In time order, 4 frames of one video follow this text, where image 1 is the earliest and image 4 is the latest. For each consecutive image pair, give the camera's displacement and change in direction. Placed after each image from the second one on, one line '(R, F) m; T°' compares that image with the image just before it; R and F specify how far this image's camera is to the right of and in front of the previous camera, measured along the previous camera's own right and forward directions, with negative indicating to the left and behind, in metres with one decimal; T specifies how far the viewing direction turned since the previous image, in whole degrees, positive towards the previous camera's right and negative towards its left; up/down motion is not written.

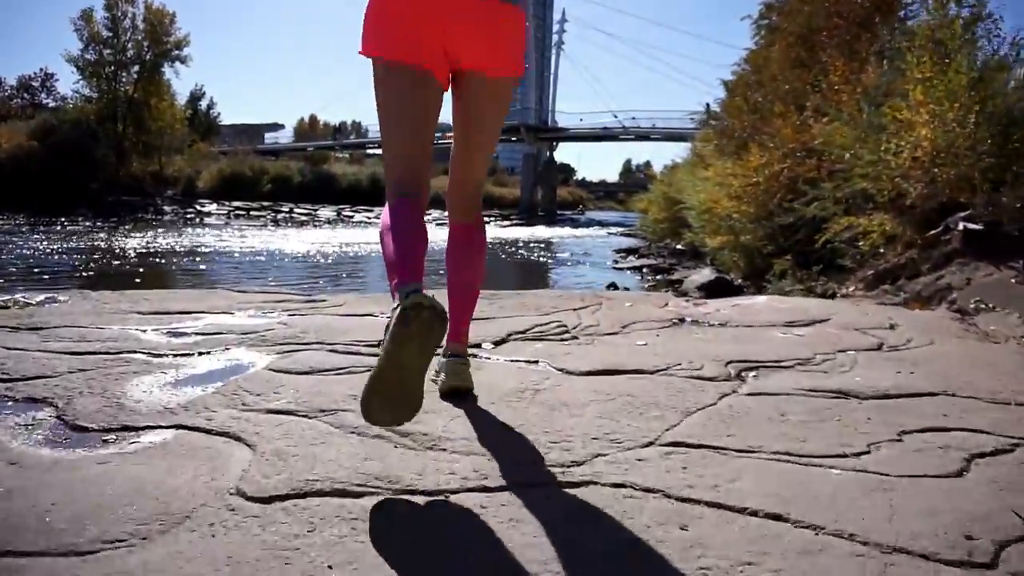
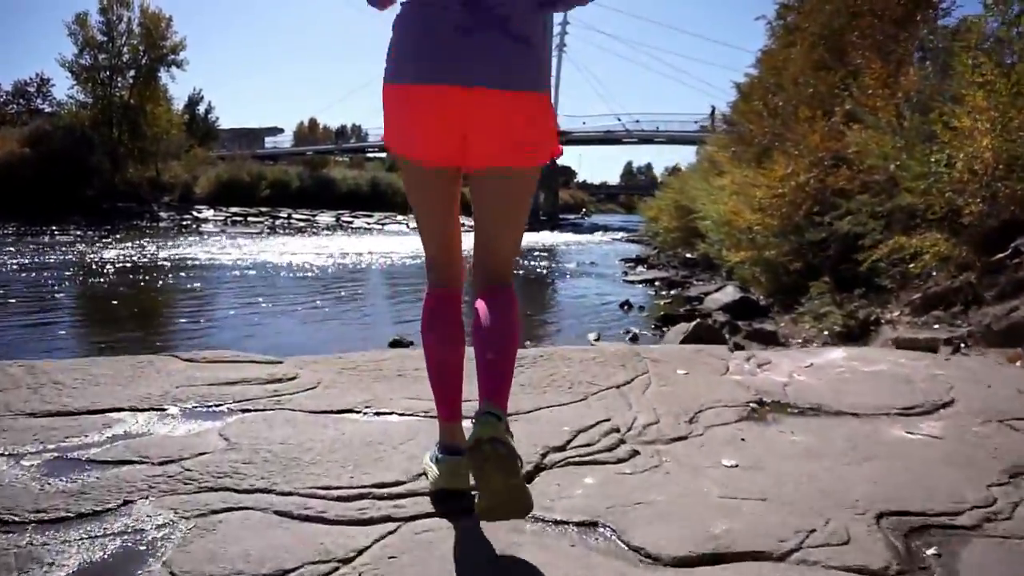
(-0.1, +0.8) m; 0°
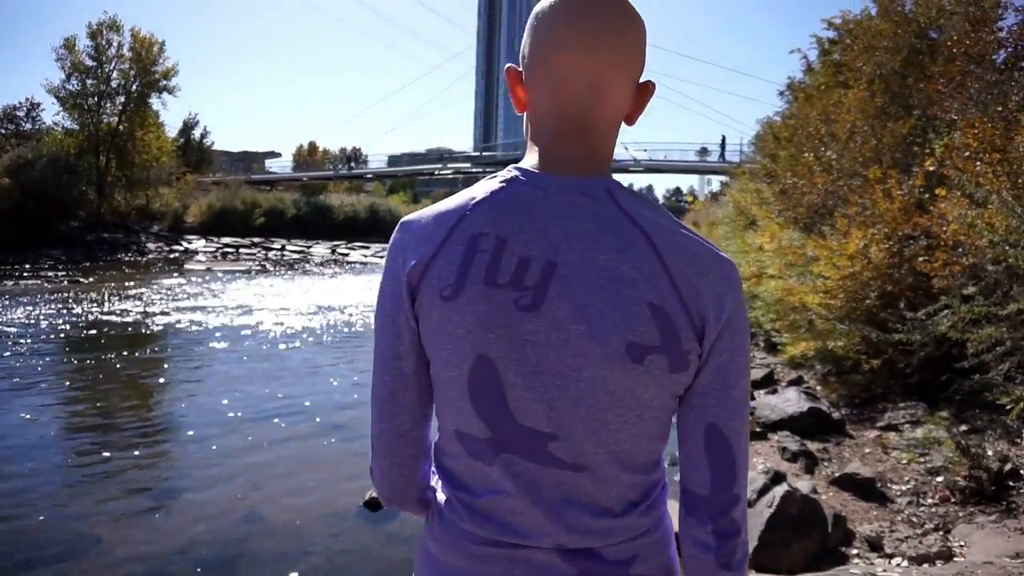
(-0.1, +2.0) m; 0°
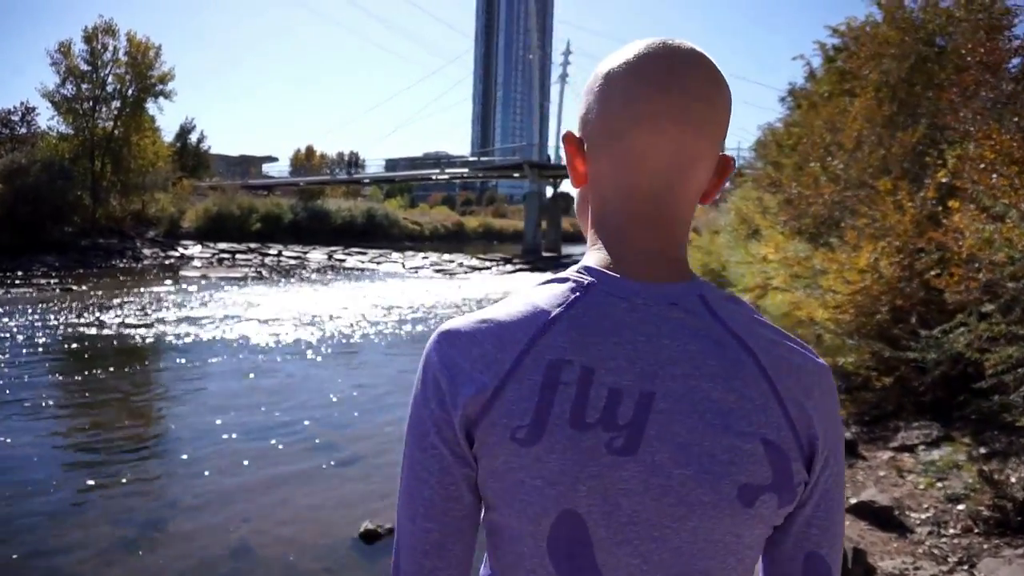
(0.0, +0.3) m; 0°
